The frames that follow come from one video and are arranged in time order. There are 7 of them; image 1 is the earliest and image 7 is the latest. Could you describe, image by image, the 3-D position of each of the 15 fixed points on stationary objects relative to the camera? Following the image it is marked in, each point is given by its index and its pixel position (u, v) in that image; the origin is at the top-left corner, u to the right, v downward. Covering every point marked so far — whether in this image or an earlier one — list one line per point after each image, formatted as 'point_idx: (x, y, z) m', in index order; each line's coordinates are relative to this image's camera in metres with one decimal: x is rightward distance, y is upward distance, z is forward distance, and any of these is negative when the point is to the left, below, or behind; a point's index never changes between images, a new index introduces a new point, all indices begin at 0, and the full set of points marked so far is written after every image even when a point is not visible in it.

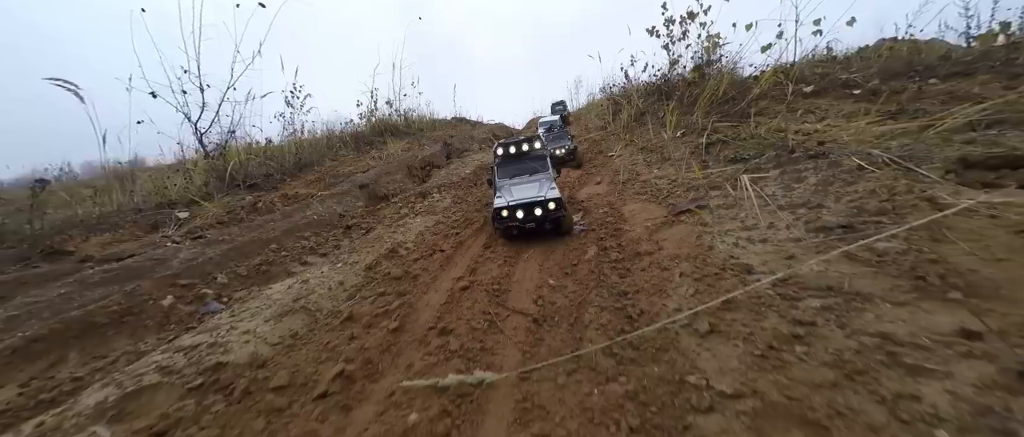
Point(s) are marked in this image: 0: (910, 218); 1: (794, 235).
0: (+3.6, 0.0, +3.0) m
1: (+2.9, -0.2, +3.5) m
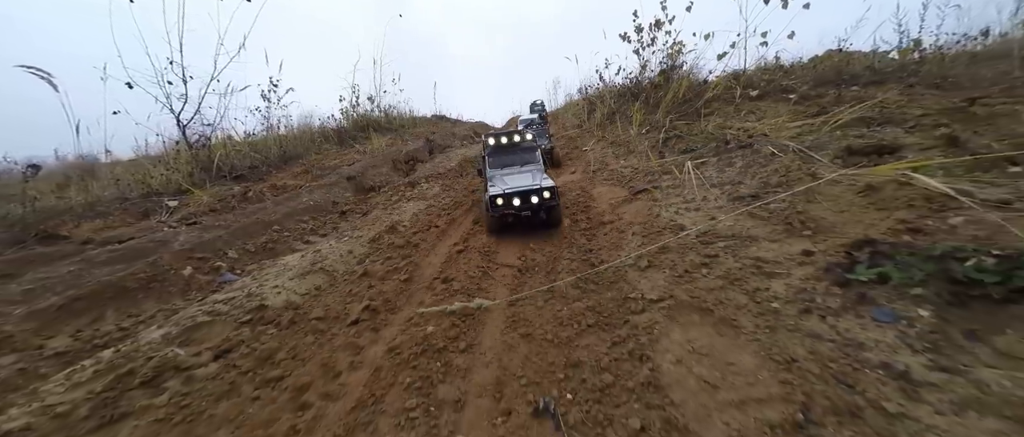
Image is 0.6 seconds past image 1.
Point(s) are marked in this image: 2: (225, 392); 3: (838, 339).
0: (+3.4, +0.4, +4.1) m
1: (+2.8, +0.2, +4.5) m
2: (-2.2, -1.4, +2.6) m
3: (+2.1, -0.7, +2.2) m
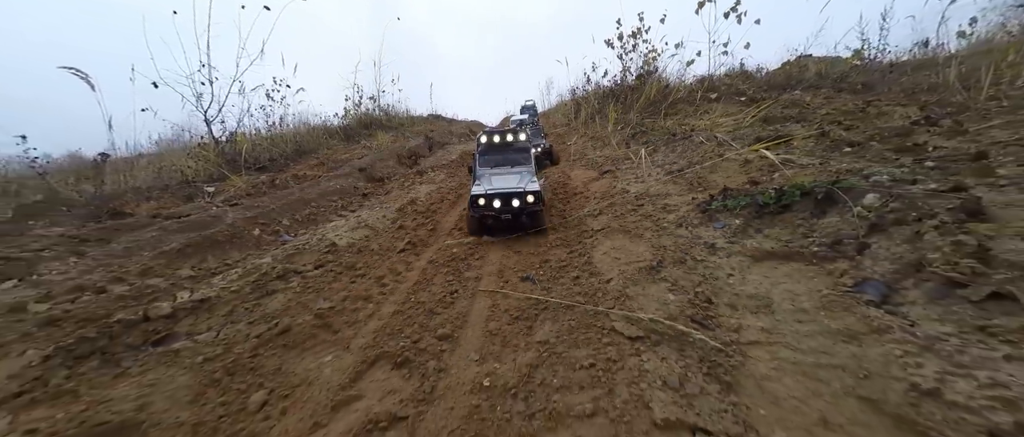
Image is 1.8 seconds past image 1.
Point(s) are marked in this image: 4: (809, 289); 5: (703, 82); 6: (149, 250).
0: (+3.3, +0.9, +5.8) m
1: (+2.7, +0.8, +6.2) m
2: (-2.3, -0.8, +4.2) m
3: (+2.1, -0.2, +3.9) m
4: (+2.4, -0.5, +2.6) m
5: (+7.5, +5.3, +13.0) m
6: (-7.3, -0.7, +6.8) m
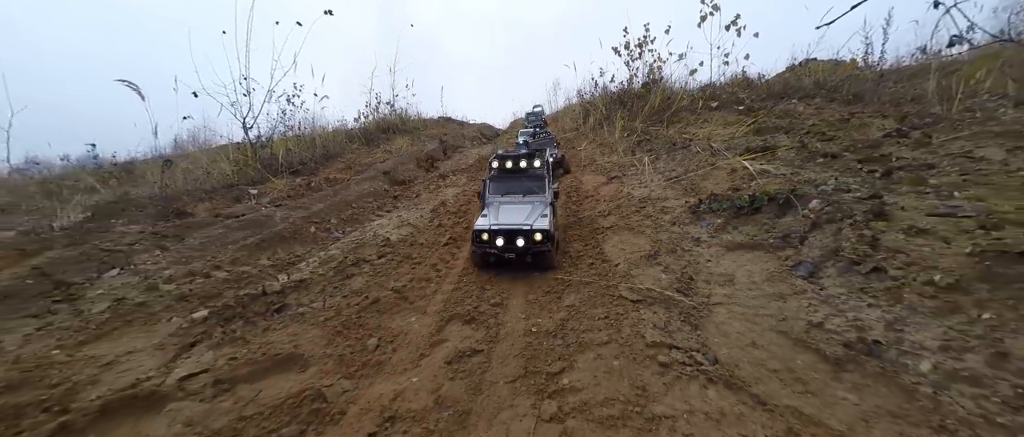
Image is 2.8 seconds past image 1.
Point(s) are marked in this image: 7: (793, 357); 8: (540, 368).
0: (+3.8, +0.9, +6.8) m
1: (+3.1, +0.8, +7.2) m
2: (-1.9, -0.8, +5.3) m
3: (+2.5, -0.2, +5.0) m
4: (+2.8, -0.5, +3.7) m
5: (+8.1, +5.3, +13.9) m
6: (-6.9, -0.7, +8.0) m
7: (+2.1, -1.0, +2.6) m
8: (+0.2, -1.3, +2.9) m
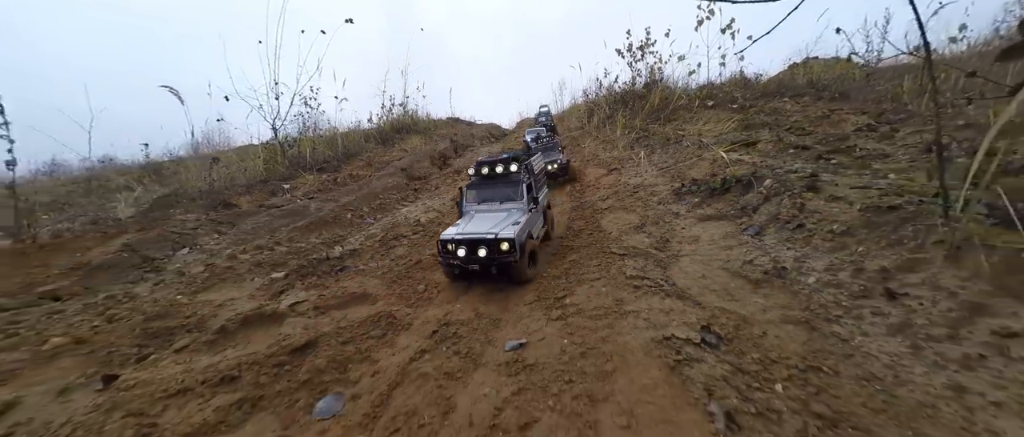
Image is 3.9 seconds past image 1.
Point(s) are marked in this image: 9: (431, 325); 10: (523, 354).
0: (+4.1, +1.3, +7.8) m
1: (+3.4, +1.1, +8.3) m
2: (-1.6, -0.4, +6.5) m
3: (+2.8, +0.2, +6.0) m
4: (+3.0, -0.2, +4.7) m
5: (+8.5, +5.7, +14.9) m
6: (-6.6, -0.3, +9.2) m
7: (+2.3, -0.7, +3.6) m
8: (+0.4, -0.9, +4.0) m
9: (-0.9, -1.2, +3.7) m
10: (+0.1, -1.2, +3.0) m
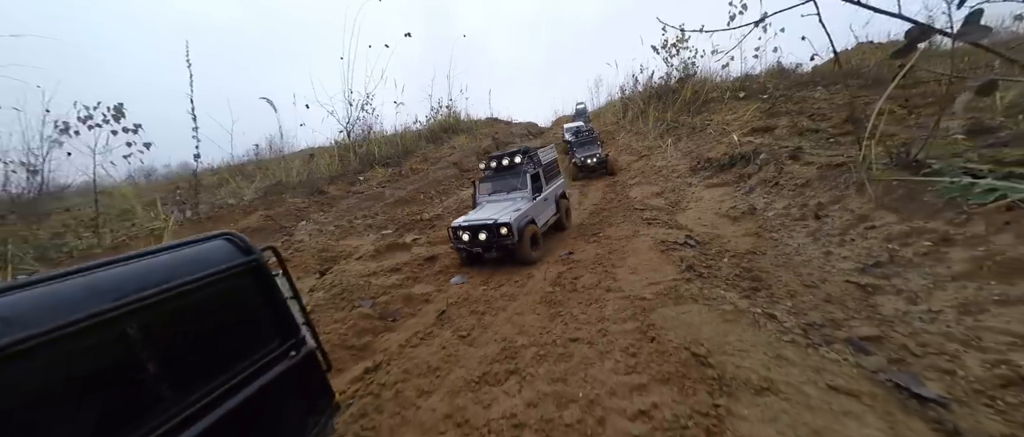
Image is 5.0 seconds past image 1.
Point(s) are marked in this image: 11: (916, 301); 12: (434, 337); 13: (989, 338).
0: (+5.3, +2.0, +9.2) m
1: (+4.7, +1.8, +9.7) m
2: (-0.5, +0.2, +8.4) m
3: (+3.8, +0.9, +7.5) m
4: (+3.9, +0.5, +6.2) m
5: (+10.4, +6.4, +15.7) m
6: (-5.1, +0.4, +11.7) m
7: (+3.2, 0.0, +5.2) m
8: (+1.3, -0.2, +5.8) m
9: (-0.1, -0.5, +5.6) m
10: (+0.9, -0.5, +4.8) m
11: (+3.3, -0.7, +2.7) m
12: (-0.7, -1.1, +3.2) m
13: (+3.2, -0.8, +2.3) m
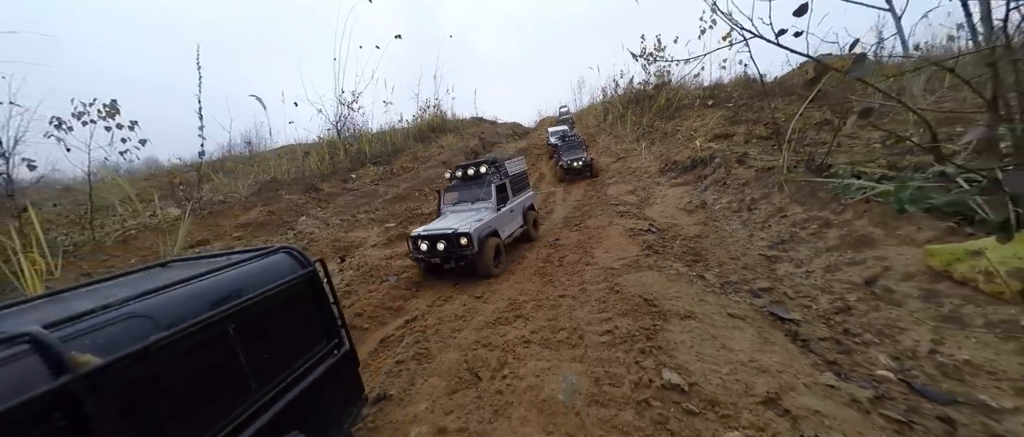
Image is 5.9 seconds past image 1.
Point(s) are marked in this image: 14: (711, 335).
0: (+5.0, +2.1, +10.4) m
1: (+4.4, +2.0, +10.9) m
2: (-0.7, +0.4, +9.4) m
3: (+3.6, +1.0, +8.7) m
4: (+3.8, +0.6, +7.4) m
5: (+9.8, +6.5, +17.2) m
6: (-5.5, +0.5, +12.4) m
7: (+3.1, +0.1, +6.3) m
8: (+1.2, -0.1, +6.8) m
9: (-0.2, -0.4, +6.6) m
10: (+0.8, -0.4, +5.8) m
11: (+3.3, -0.5, +3.9) m
12: (-0.7, -1.0, +4.2) m
13: (+3.3, -0.7, +3.4) m
14: (+1.7, -1.0, +2.8) m
